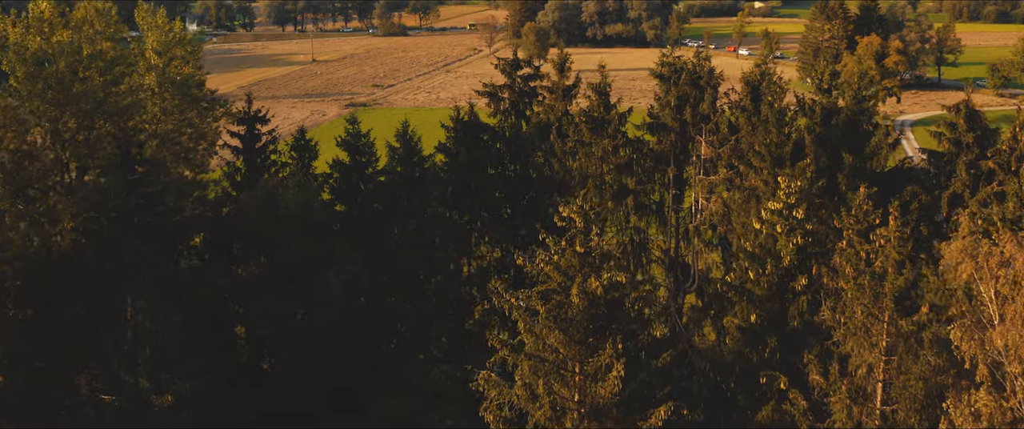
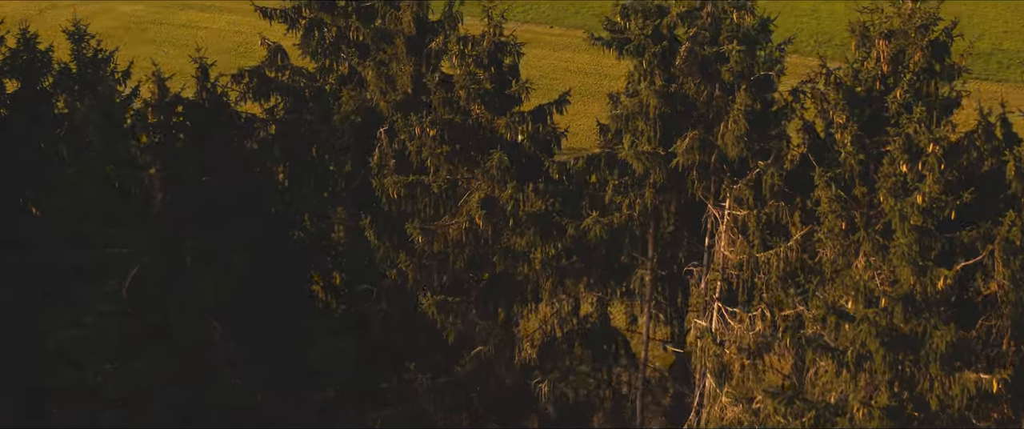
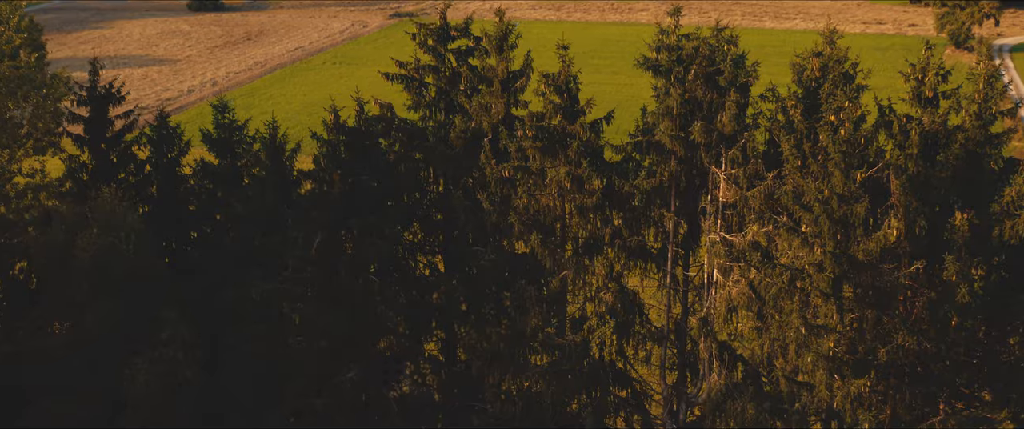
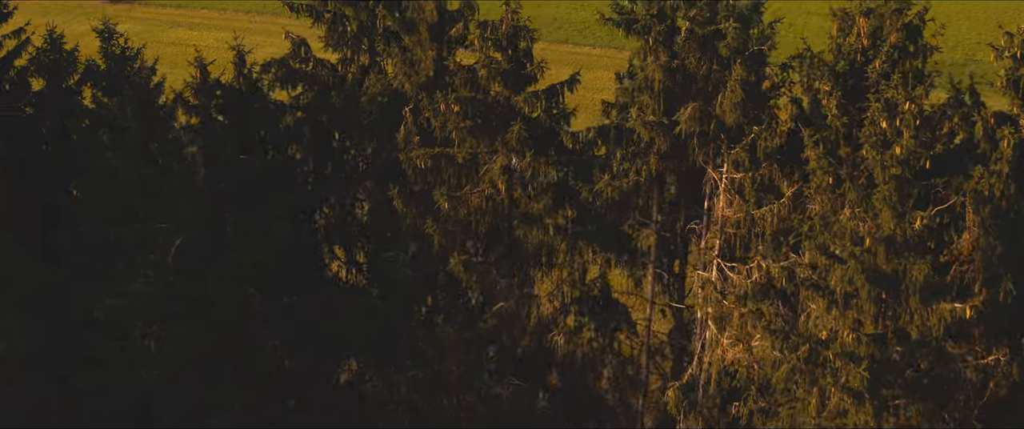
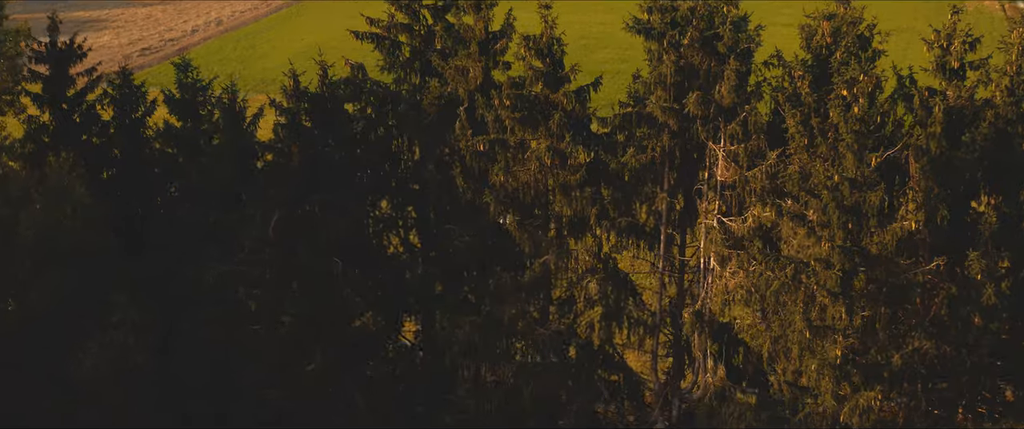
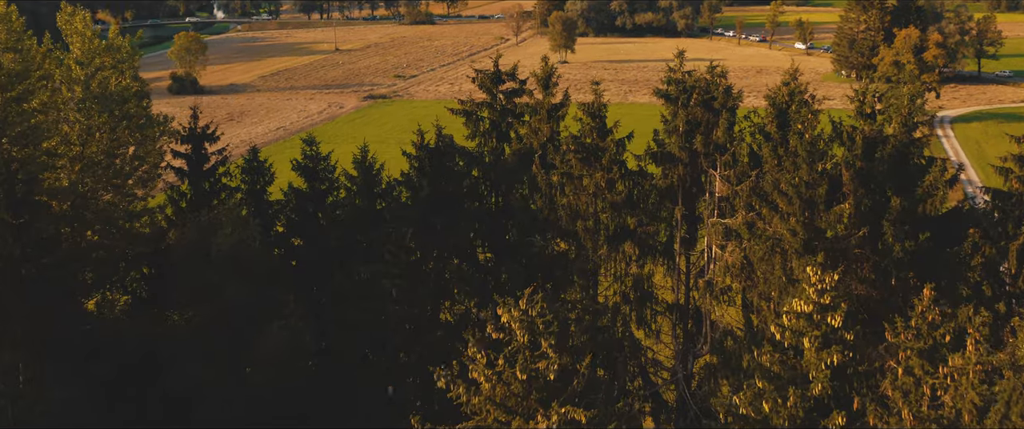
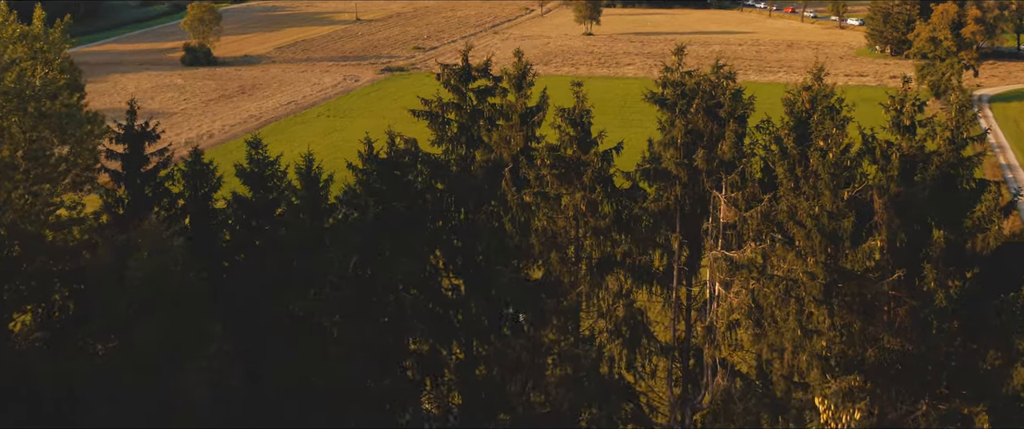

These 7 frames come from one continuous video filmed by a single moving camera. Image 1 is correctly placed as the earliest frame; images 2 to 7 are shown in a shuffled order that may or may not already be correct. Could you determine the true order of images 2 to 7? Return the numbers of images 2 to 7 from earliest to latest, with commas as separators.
6, 7, 3, 5, 4, 2
